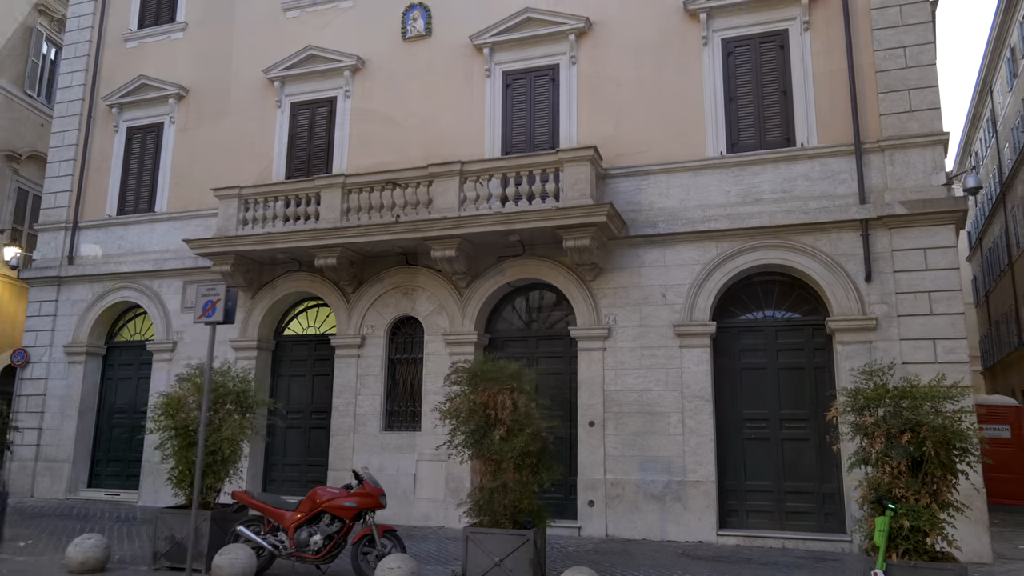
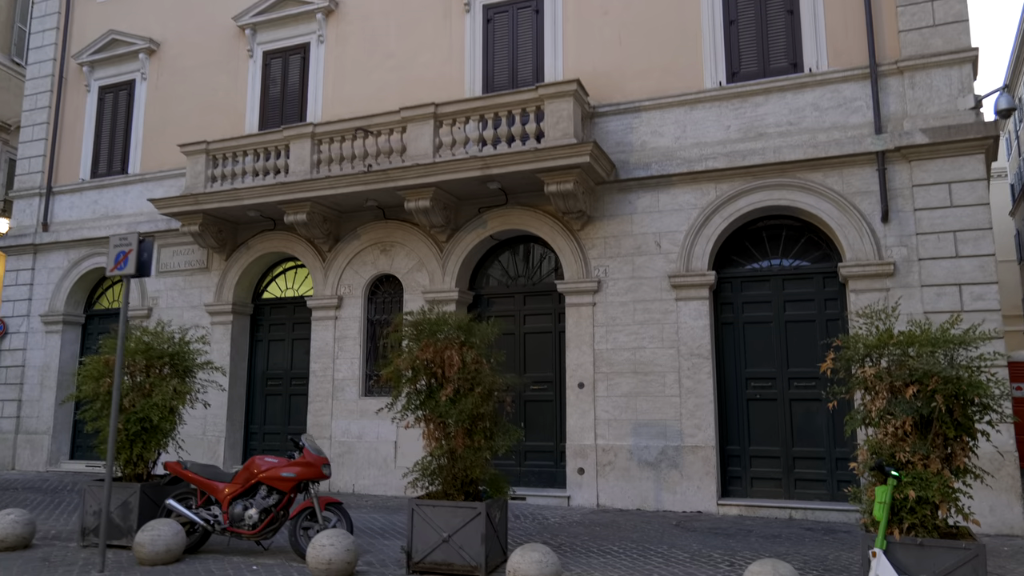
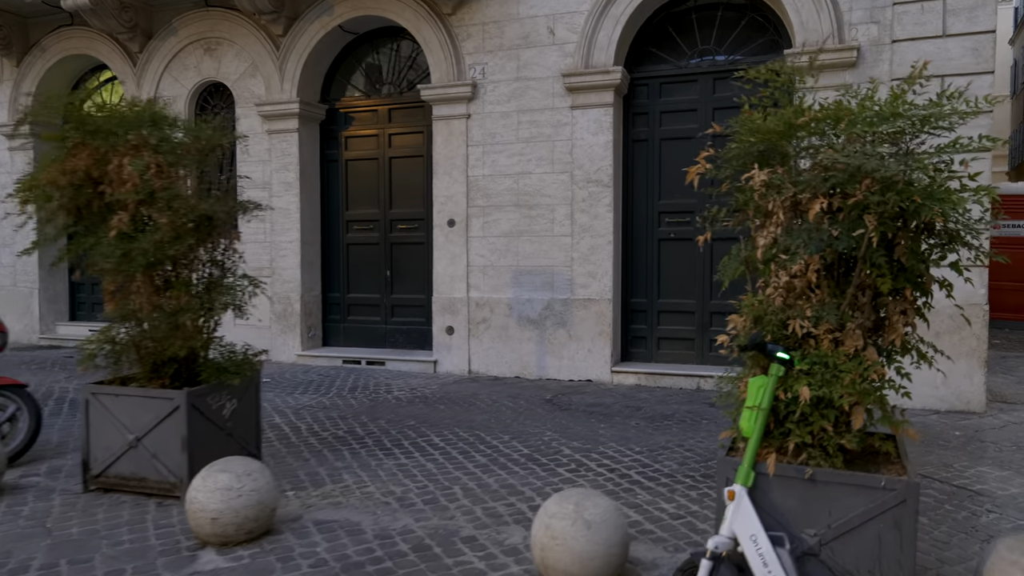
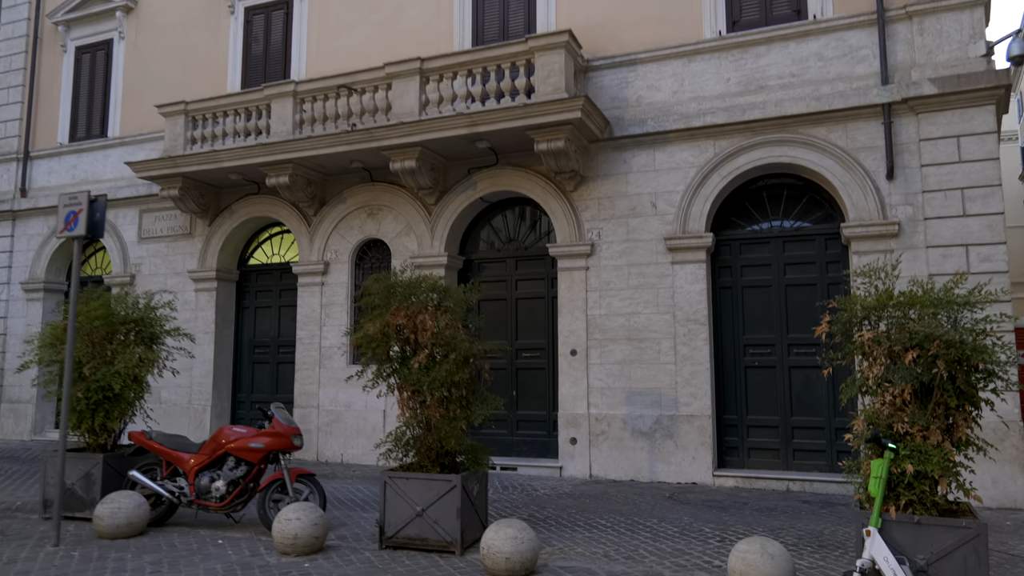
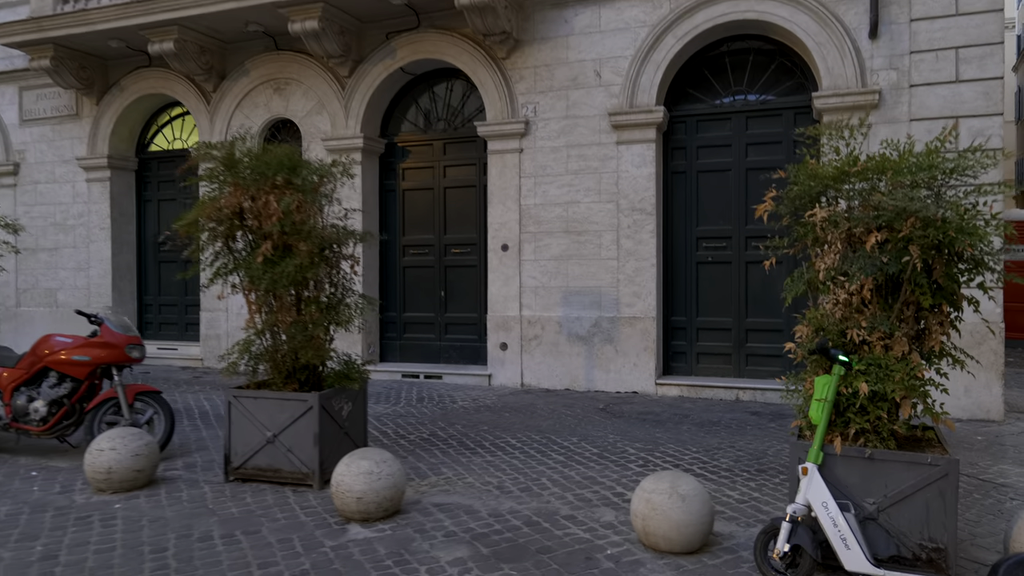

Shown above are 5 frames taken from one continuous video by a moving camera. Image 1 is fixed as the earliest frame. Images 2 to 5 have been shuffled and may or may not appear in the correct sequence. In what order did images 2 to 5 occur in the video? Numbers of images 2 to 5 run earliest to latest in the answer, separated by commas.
2, 4, 5, 3
